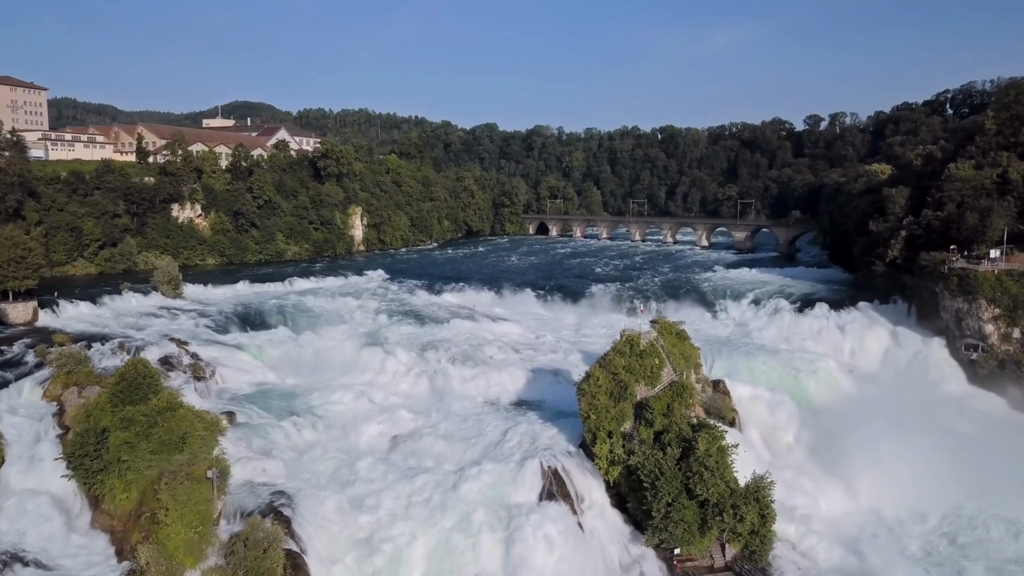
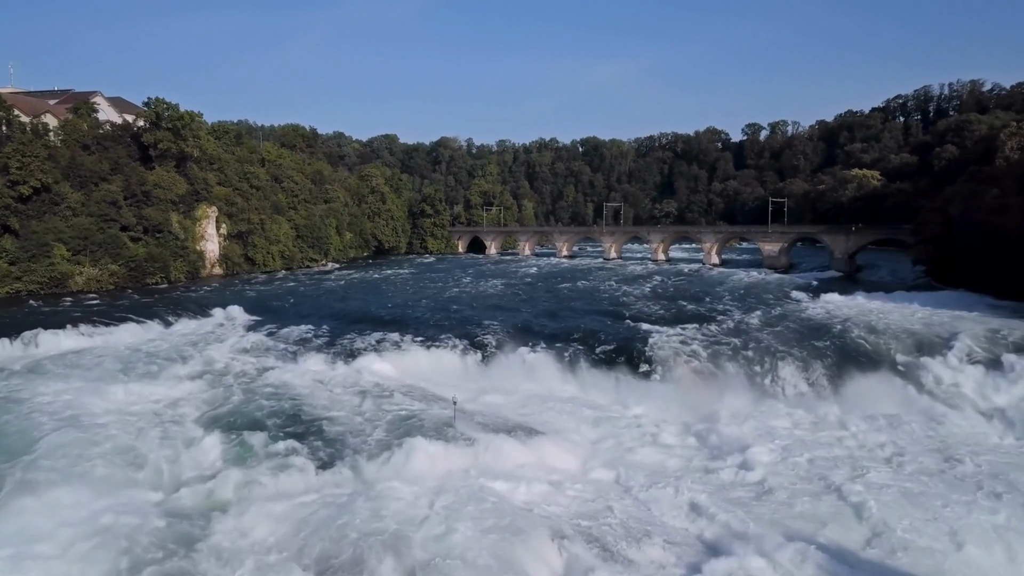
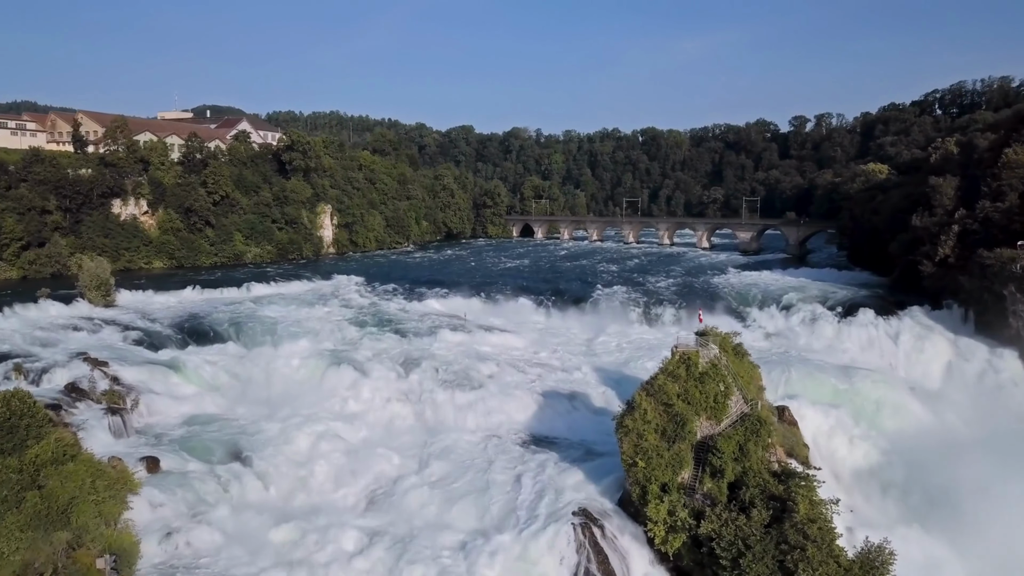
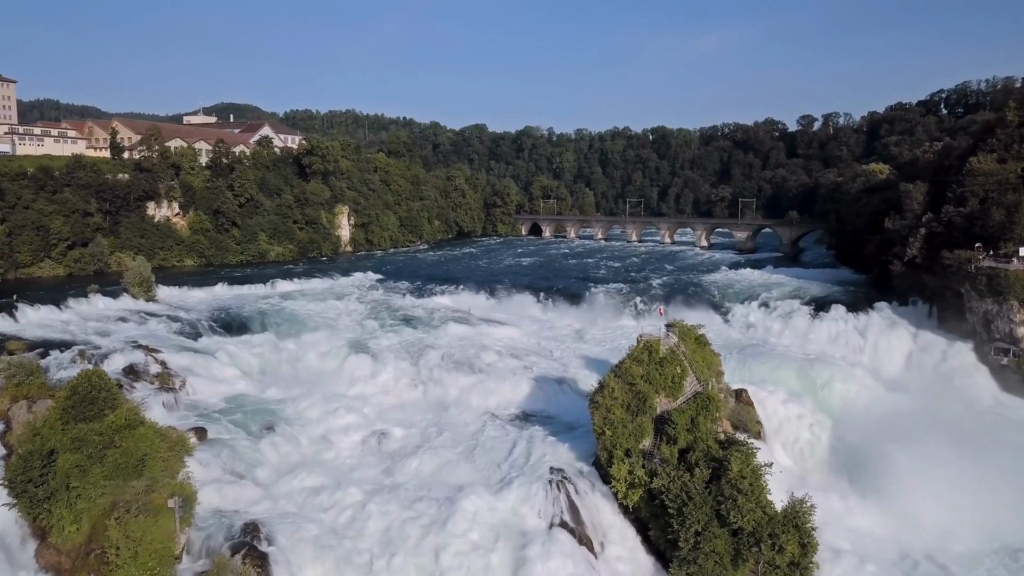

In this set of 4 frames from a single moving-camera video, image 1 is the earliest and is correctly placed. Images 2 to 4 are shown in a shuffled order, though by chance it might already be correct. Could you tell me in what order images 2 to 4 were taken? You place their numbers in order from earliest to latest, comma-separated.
4, 3, 2
